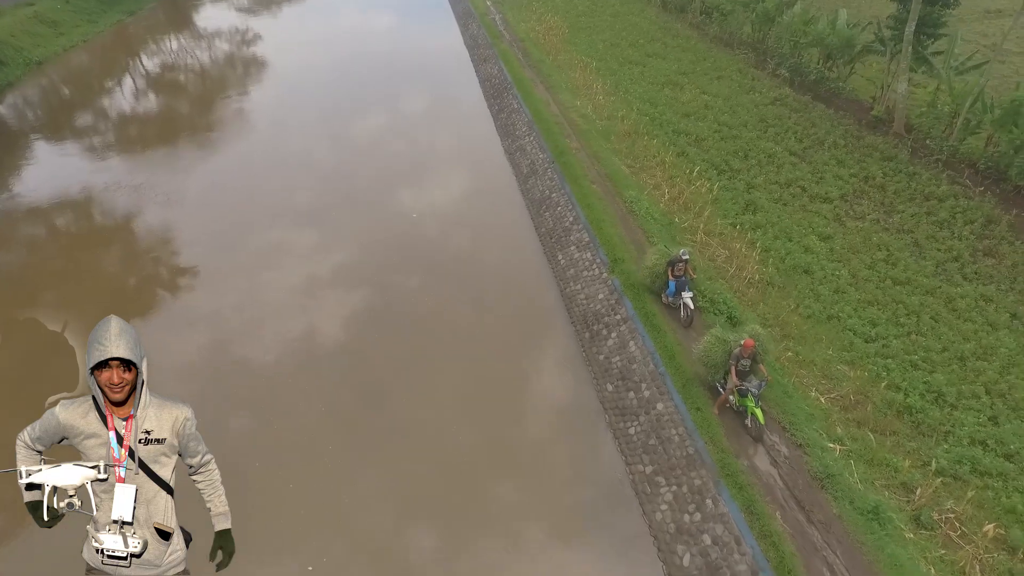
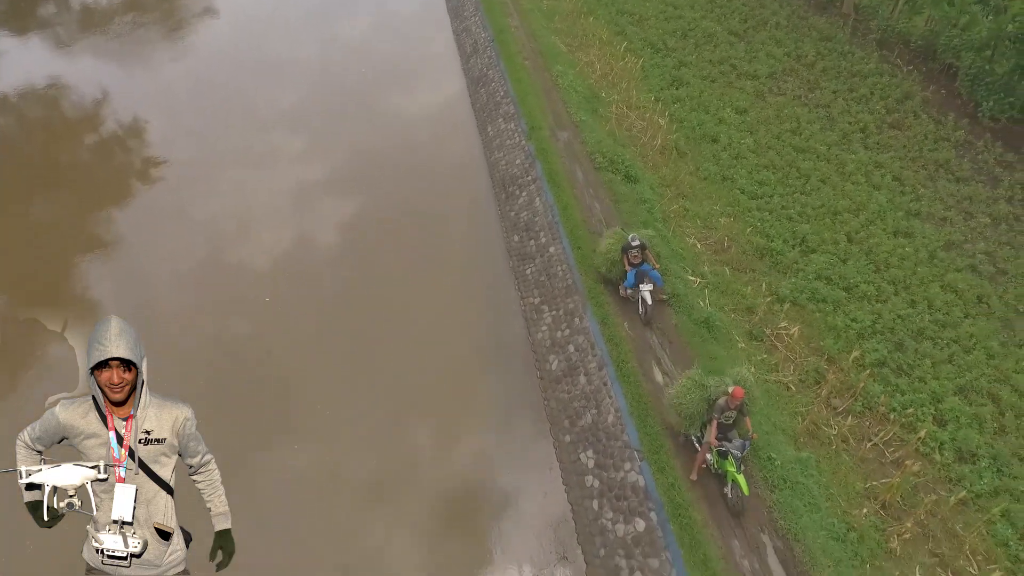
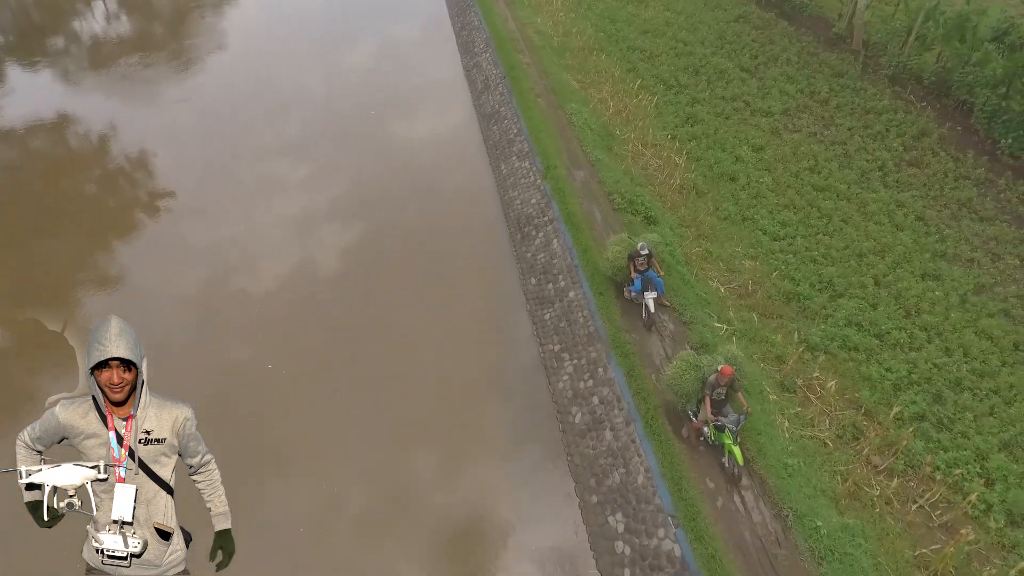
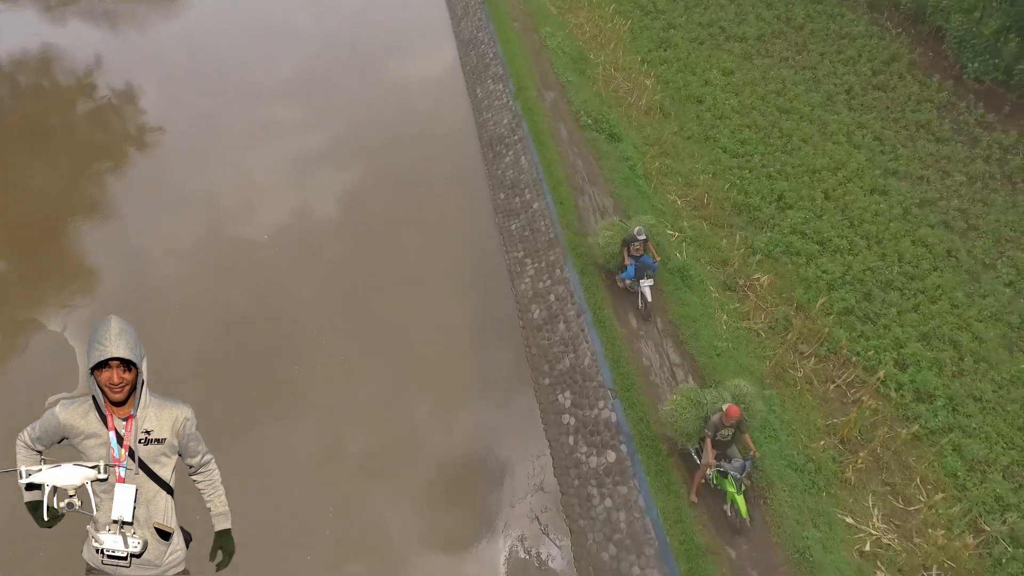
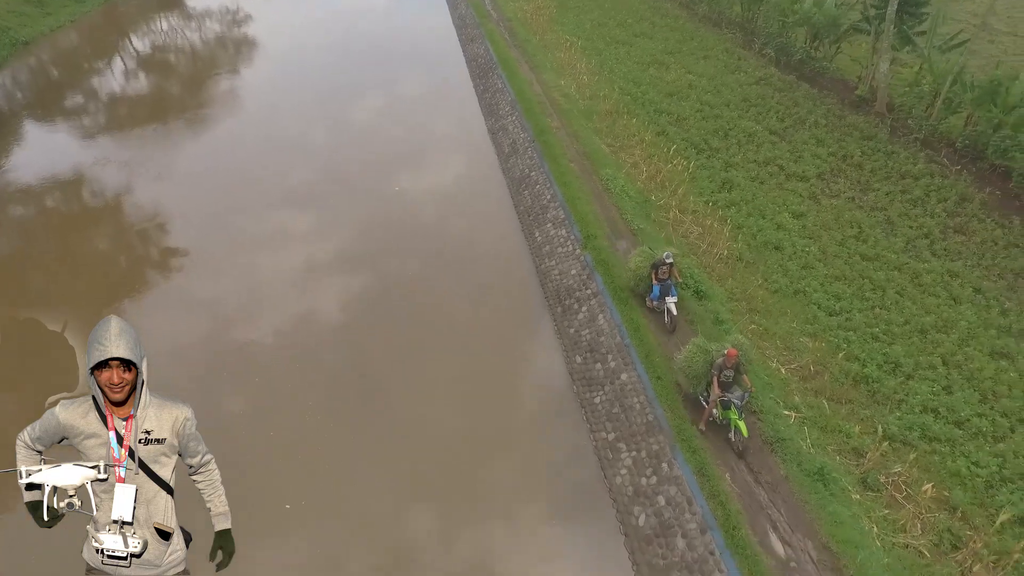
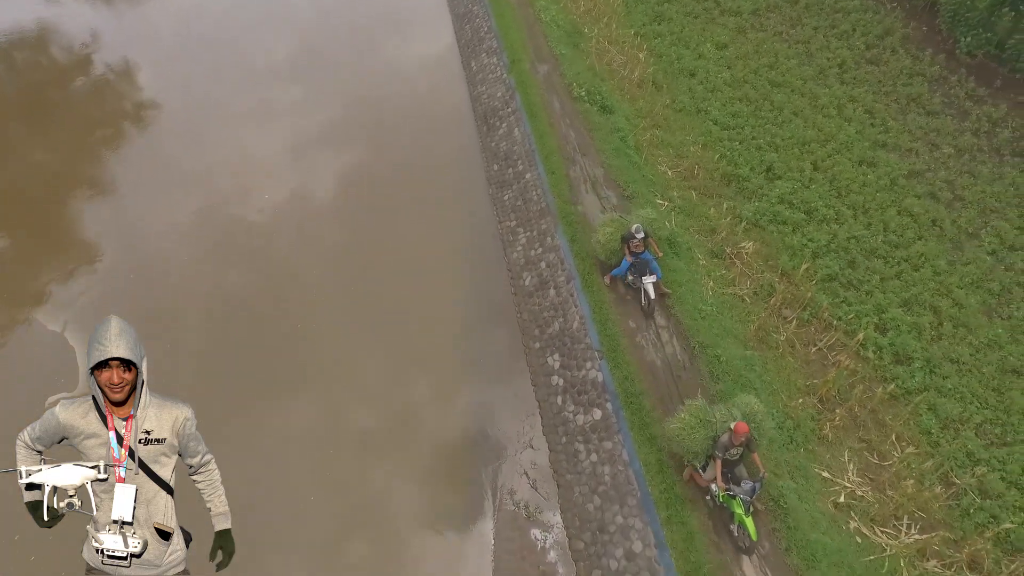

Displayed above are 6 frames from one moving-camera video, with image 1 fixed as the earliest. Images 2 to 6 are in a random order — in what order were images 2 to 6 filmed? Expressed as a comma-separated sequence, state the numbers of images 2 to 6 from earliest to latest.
5, 3, 2, 4, 6
